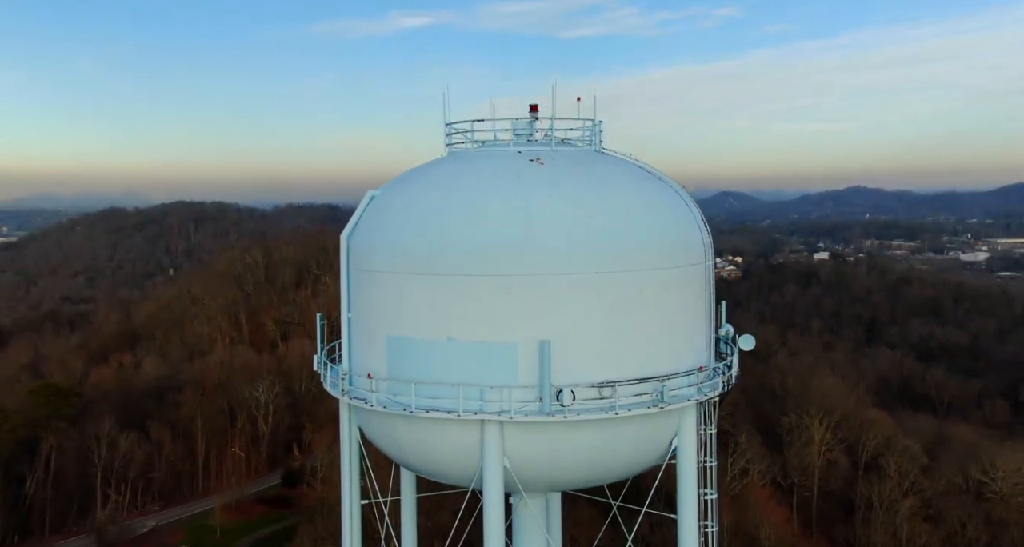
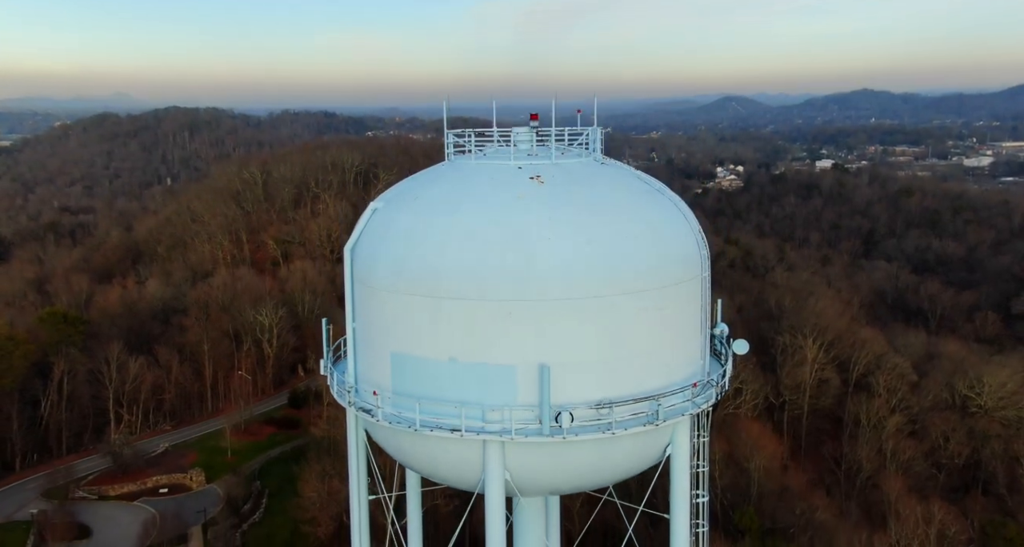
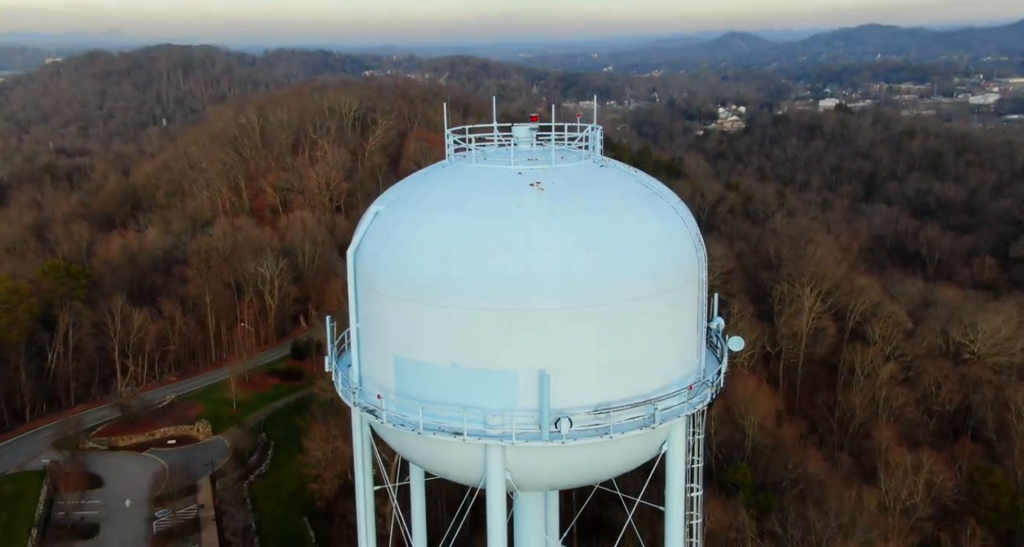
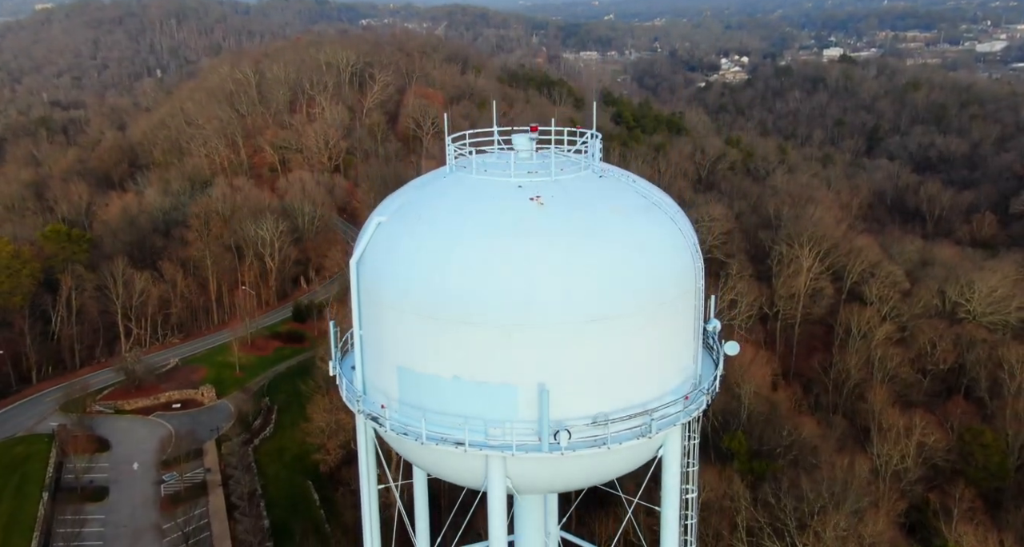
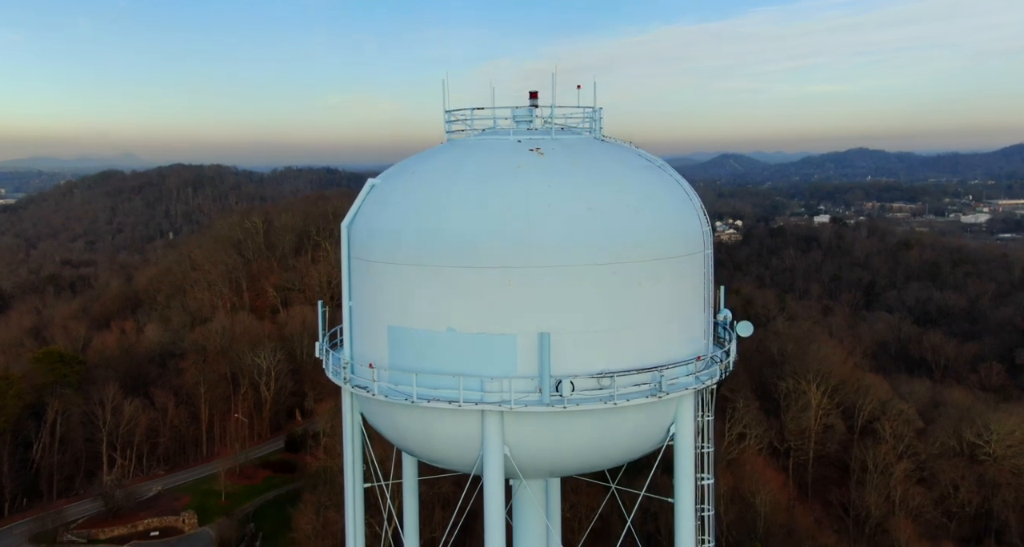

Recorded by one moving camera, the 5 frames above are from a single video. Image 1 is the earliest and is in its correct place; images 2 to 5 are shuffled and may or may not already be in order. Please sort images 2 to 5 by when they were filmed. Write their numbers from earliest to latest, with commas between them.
5, 2, 3, 4
